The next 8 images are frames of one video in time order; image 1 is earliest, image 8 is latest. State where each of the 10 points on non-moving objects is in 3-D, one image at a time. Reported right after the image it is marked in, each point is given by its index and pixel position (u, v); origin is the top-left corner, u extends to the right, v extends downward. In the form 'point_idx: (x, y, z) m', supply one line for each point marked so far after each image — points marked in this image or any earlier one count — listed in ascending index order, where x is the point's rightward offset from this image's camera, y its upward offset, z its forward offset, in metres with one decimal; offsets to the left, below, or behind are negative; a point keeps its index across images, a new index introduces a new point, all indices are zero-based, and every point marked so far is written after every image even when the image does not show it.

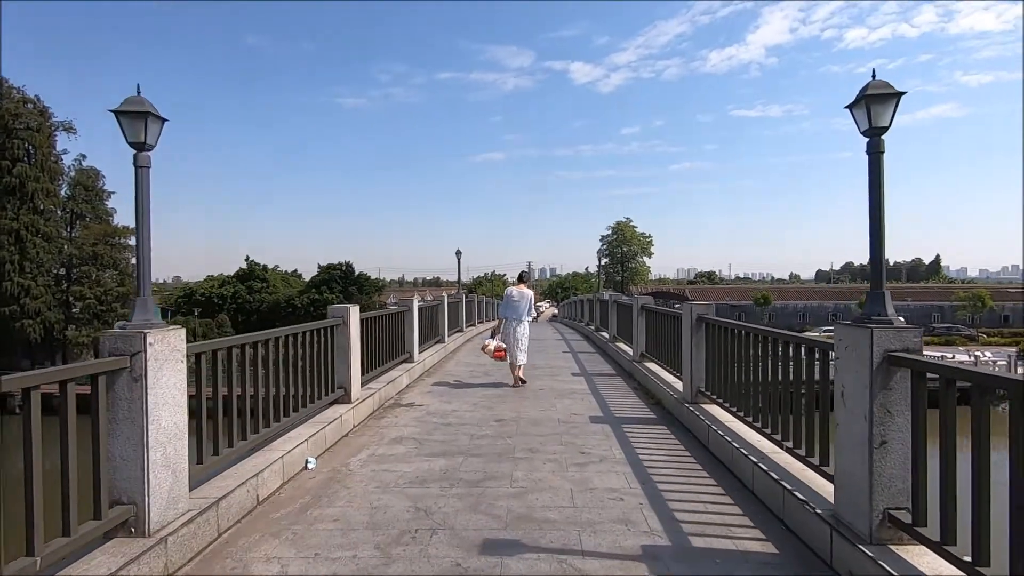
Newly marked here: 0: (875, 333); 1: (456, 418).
0: (+1.6, -0.2, +2.7) m
1: (-0.5, -1.3, +5.9) m
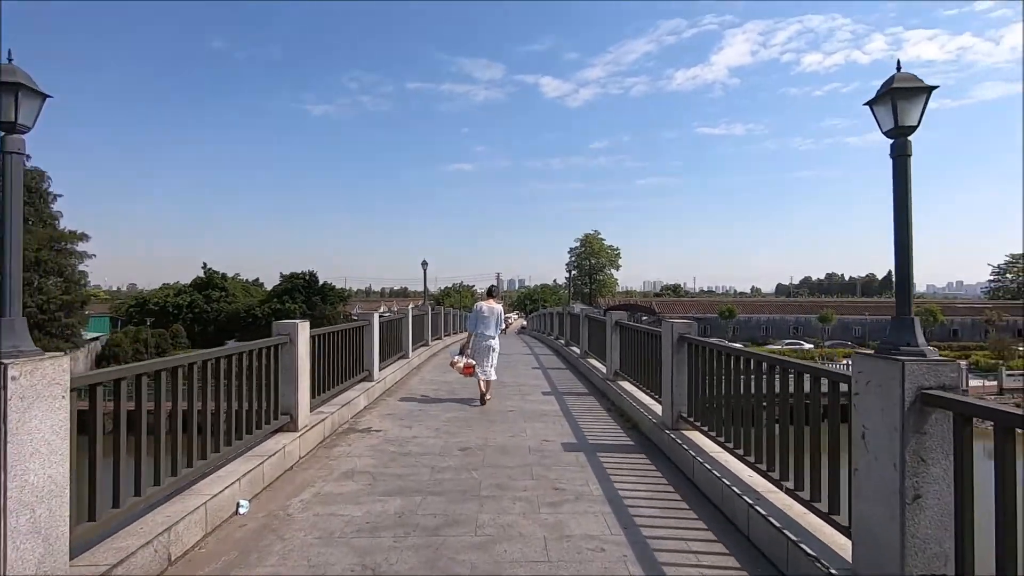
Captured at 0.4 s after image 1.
0: (+1.5, -0.3, +2.3) m
1: (-0.8, -1.4, +5.4) m
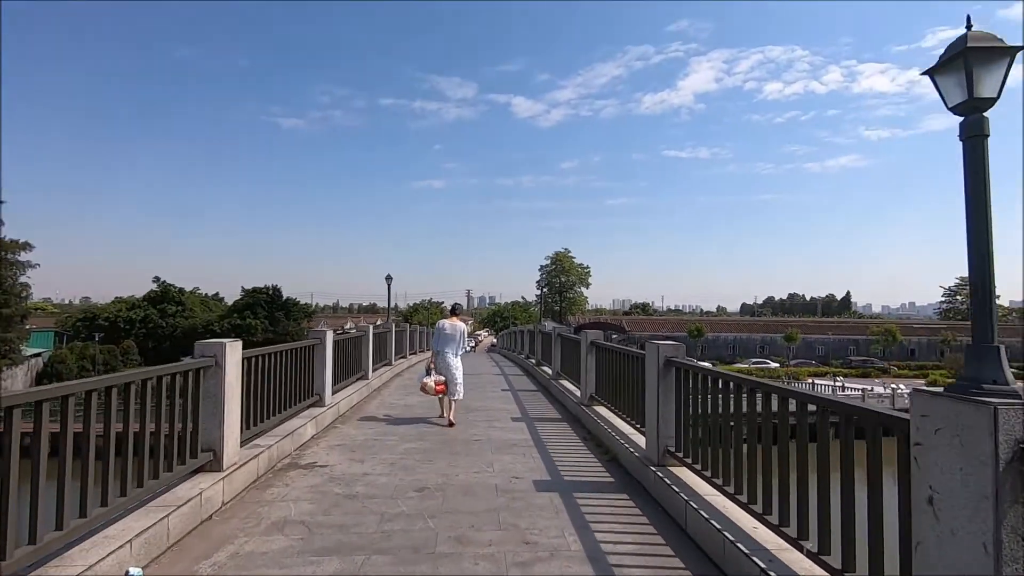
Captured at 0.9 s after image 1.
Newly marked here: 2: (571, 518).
0: (+1.3, -0.3, +1.7) m
1: (-1.1, -1.5, +4.6) m
2: (+0.4, -1.6, +4.2) m
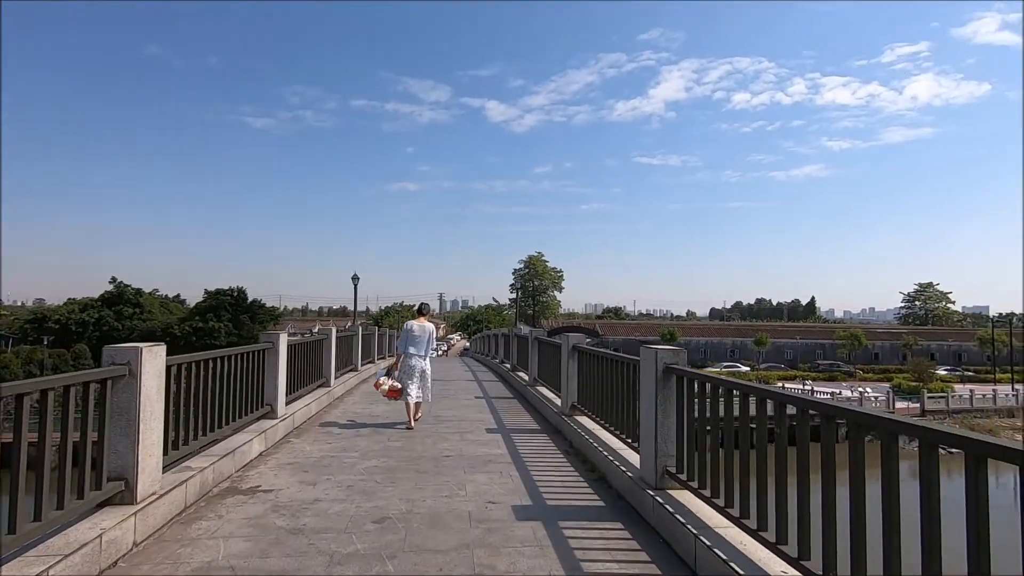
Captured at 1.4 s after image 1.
0: (+1.3, -0.3, +1.1) m
1: (-1.3, -1.5, +3.9) m
2: (+0.3, -1.6, +3.6) m
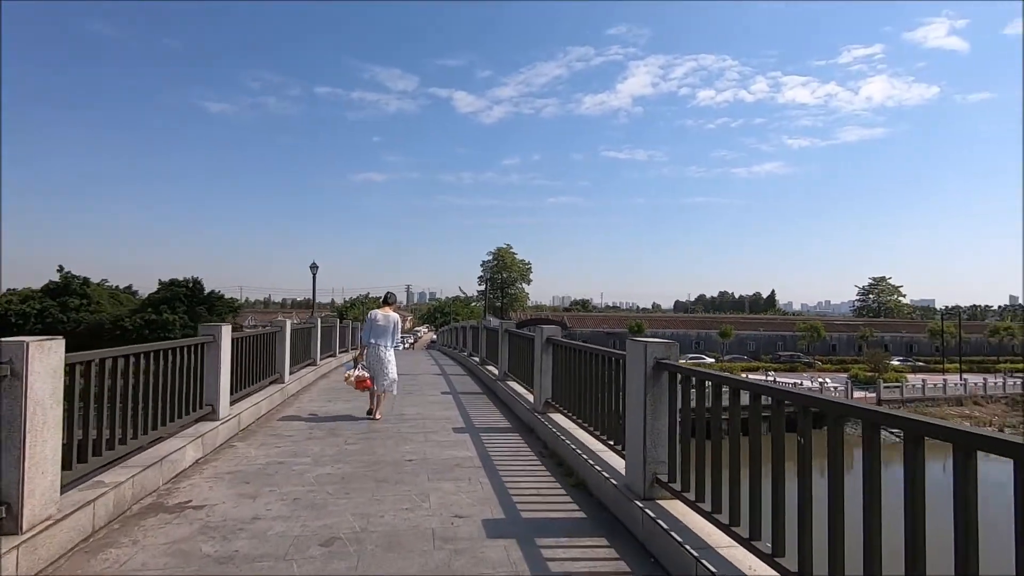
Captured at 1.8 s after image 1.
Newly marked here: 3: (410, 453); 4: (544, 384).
0: (+1.3, -0.3, +0.6) m
1: (-1.4, -1.4, +3.3) m
2: (+0.1, -1.5, +3.1) m
3: (-0.9, -1.5, +5.6) m
4: (+0.4, -1.1, +6.8) m
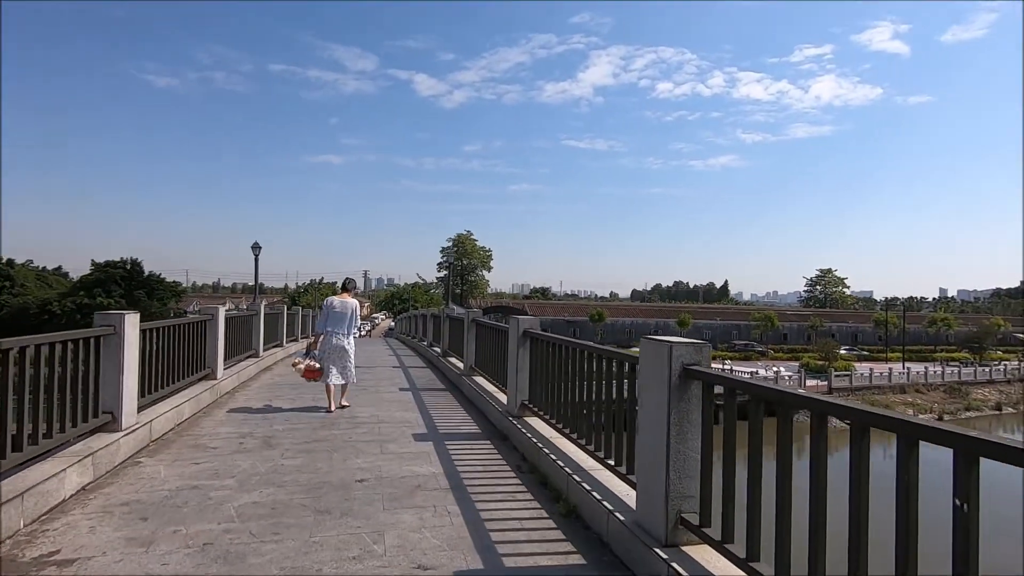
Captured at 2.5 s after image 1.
0: (+1.4, -0.2, -0.2) m
1: (-1.5, -1.3, +2.3) m
2: (+0.1, -1.4, +2.2) m
3: (-1.1, -1.4, +4.6) m
4: (+0.1, -0.9, +5.9) m
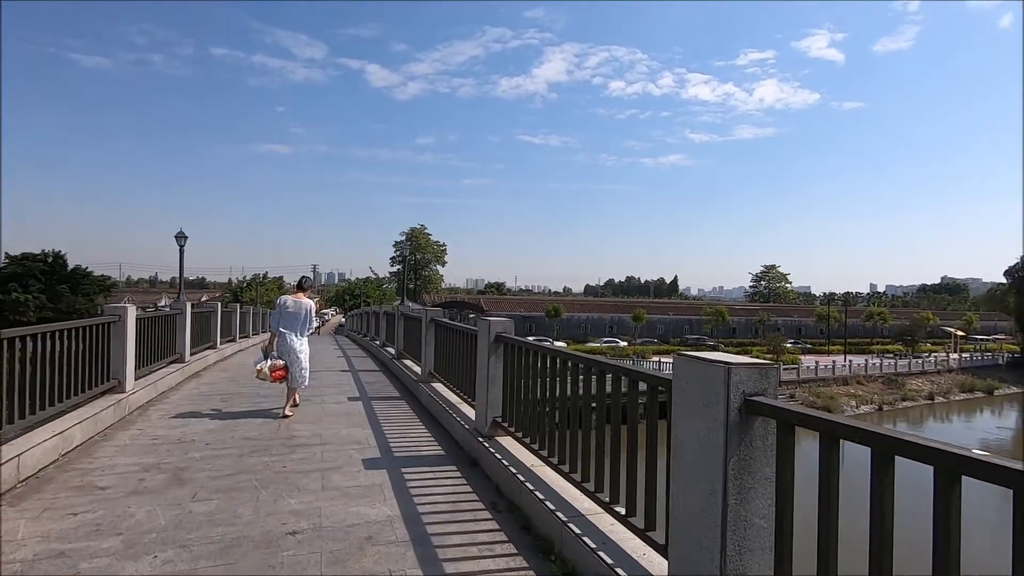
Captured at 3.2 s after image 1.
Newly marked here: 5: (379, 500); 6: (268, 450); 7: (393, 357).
0: (+1.7, -0.3, -1.0) m
1: (-1.5, -1.3, +1.3) m
2: (+0.1, -1.4, +1.3) m
3: (-1.3, -1.4, +3.6) m
4: (-0.2, -0.9, +5.0) m
5: (-0.9, -1.4, +4.0) m
6: (-2.0, -1.3, +5.0) m
7: (-2.1, -1.2, +10.6) m
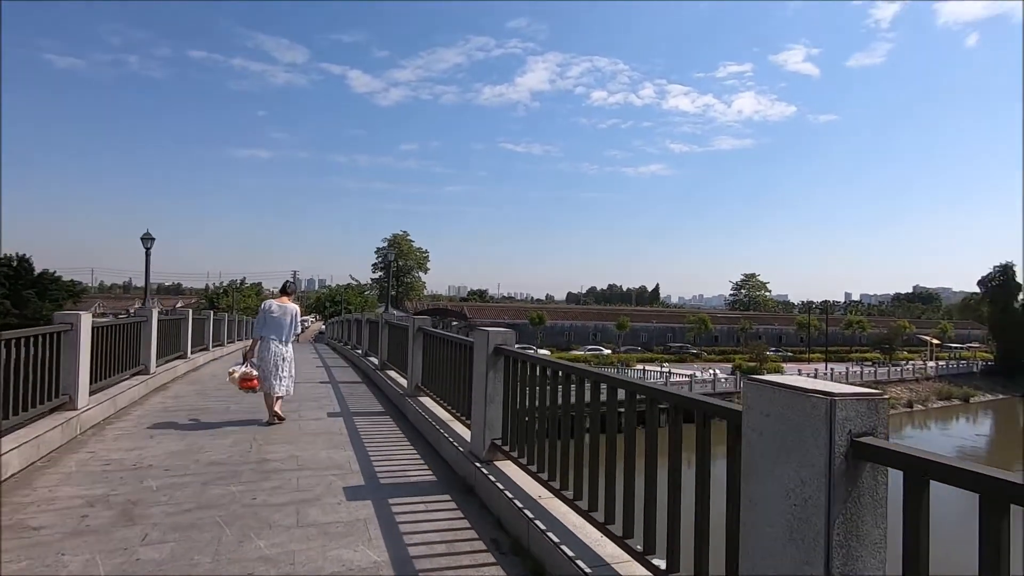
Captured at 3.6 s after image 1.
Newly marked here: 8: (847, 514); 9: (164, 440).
0: (+1.8, -0.2, -1.5) m
1: (-1.4, -1.3, +0.8) m
2: (+0.2, -1.4, +0.8) m
3: (-1.3, -1.4, +3.1) m
4: (-0.2, -0.9, +4.4) m
5: (-0.8, -1.4, +3.4) m
6: (-2.0, -1.4, +4.4) m
7: (-2.2, -1.3, +10.1) m
8: (+0.9, -0.6, +1.6) m
9: (-3.1, -1.4, +5.5) m
